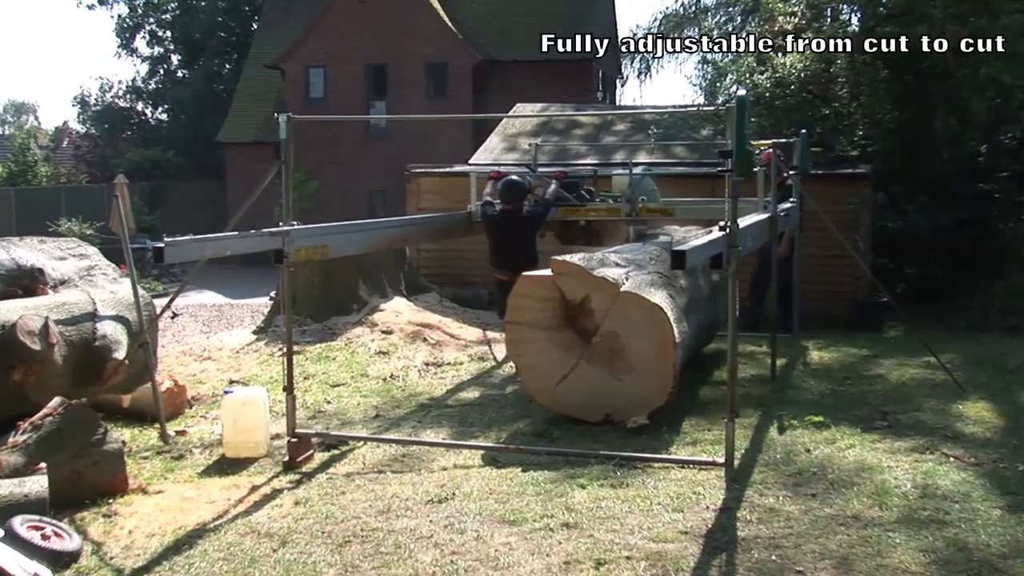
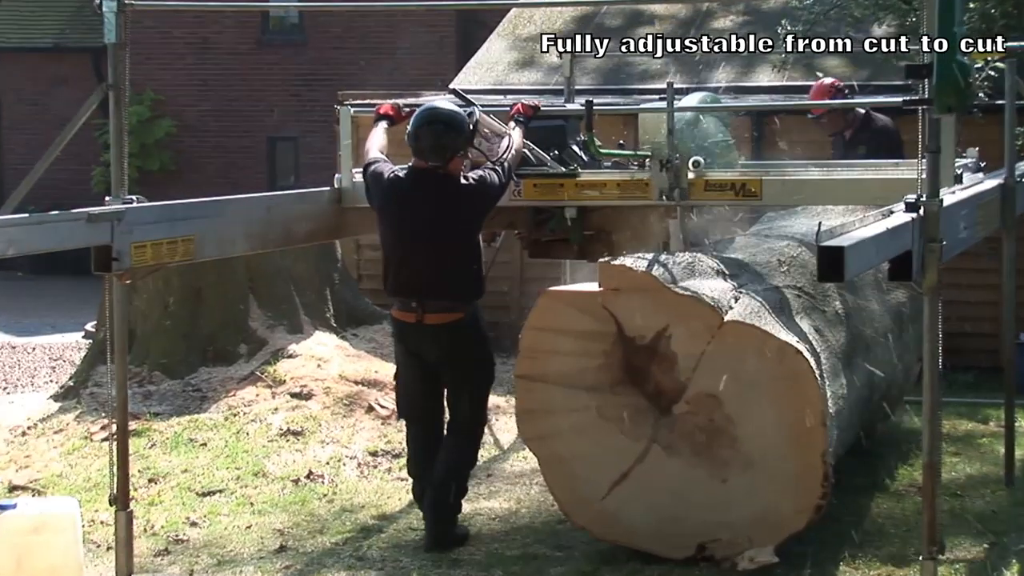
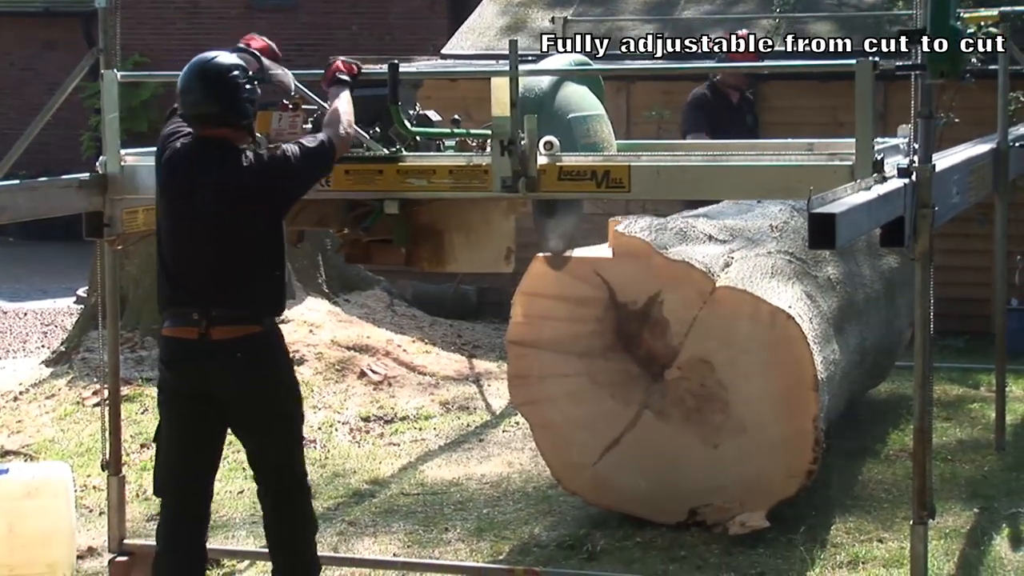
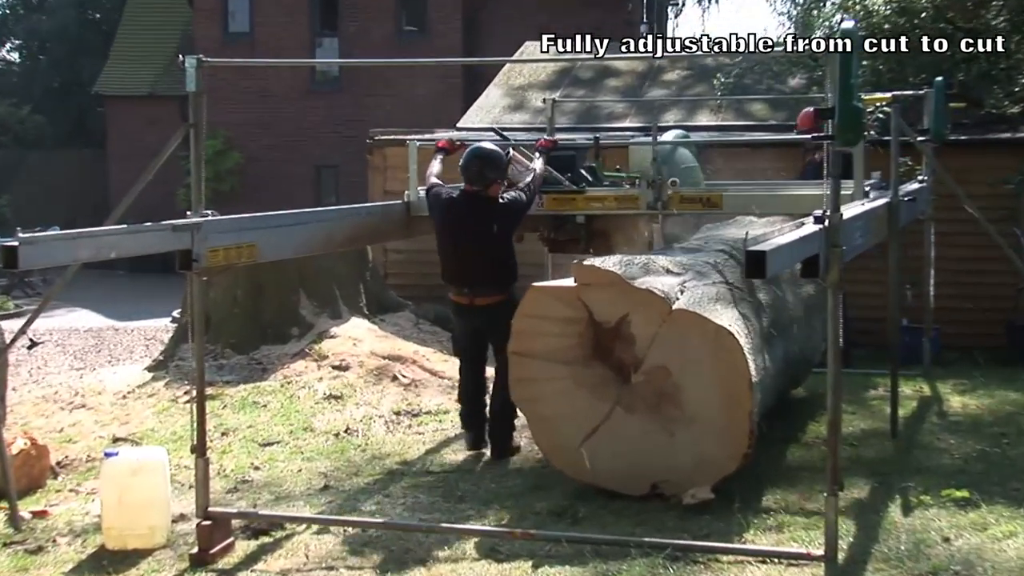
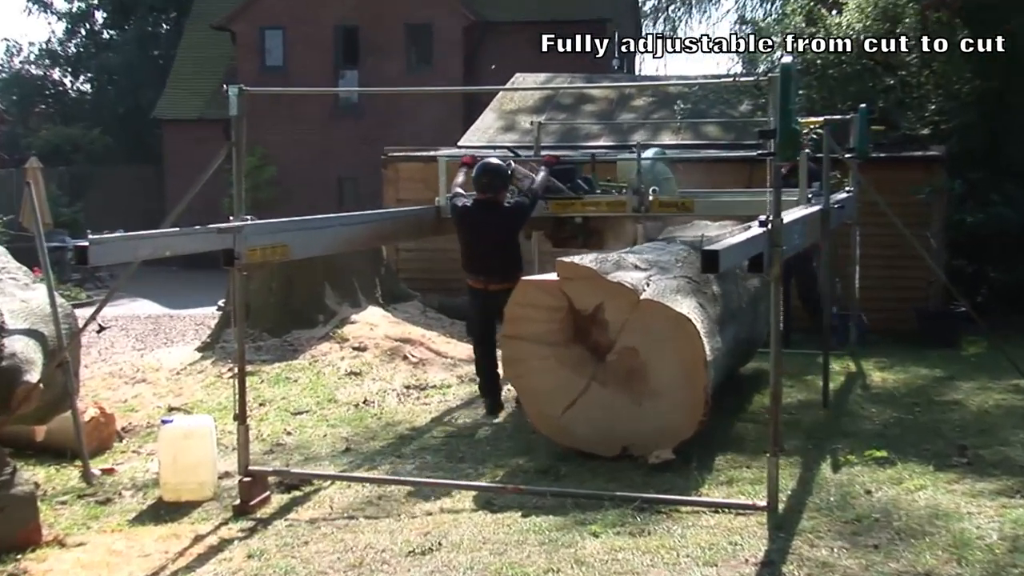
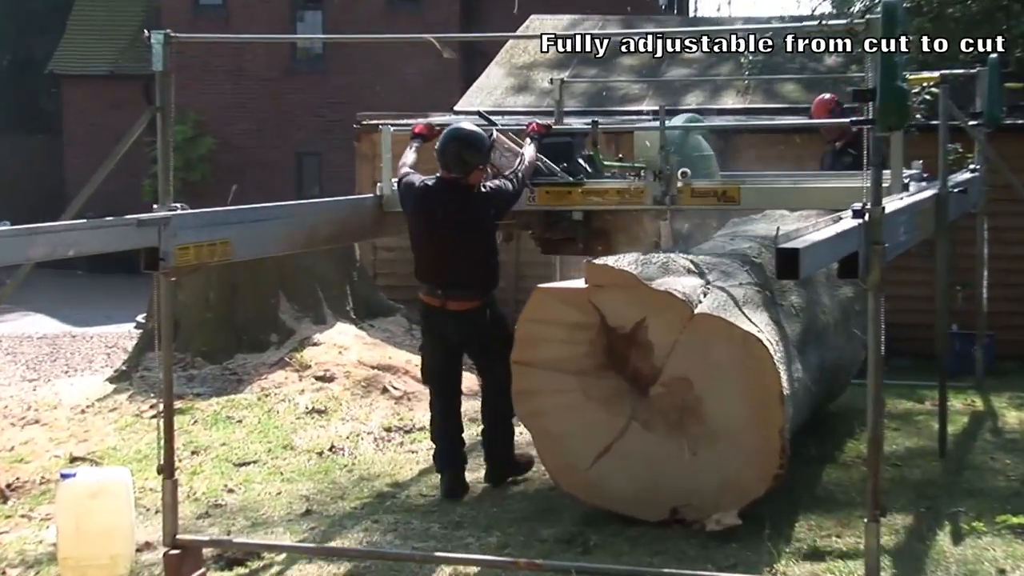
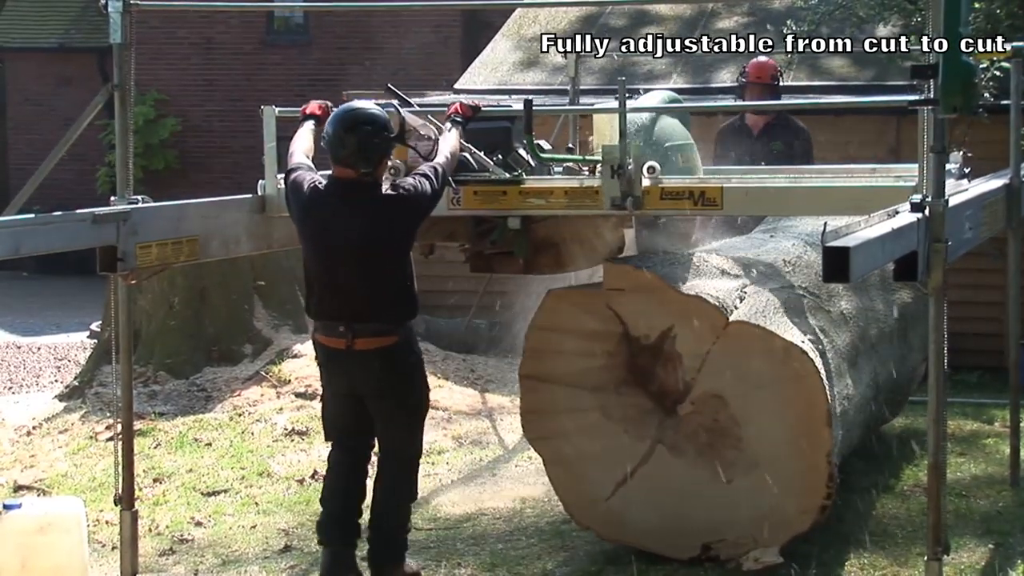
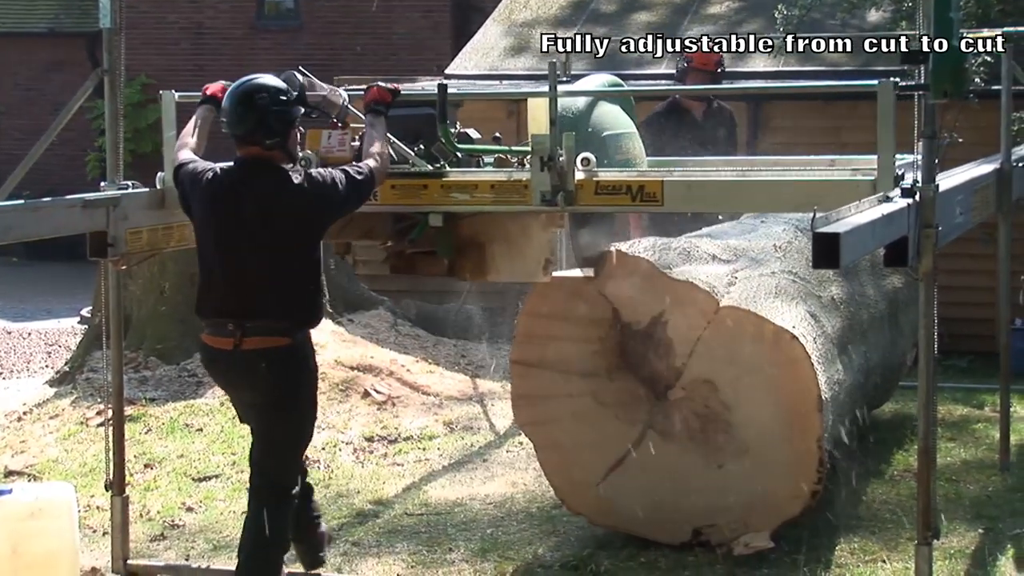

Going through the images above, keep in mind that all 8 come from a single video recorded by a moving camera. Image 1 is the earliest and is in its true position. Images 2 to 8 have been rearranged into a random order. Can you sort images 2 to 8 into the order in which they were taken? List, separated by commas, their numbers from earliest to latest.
5, 4, 6, 2, 7, 8, 3
